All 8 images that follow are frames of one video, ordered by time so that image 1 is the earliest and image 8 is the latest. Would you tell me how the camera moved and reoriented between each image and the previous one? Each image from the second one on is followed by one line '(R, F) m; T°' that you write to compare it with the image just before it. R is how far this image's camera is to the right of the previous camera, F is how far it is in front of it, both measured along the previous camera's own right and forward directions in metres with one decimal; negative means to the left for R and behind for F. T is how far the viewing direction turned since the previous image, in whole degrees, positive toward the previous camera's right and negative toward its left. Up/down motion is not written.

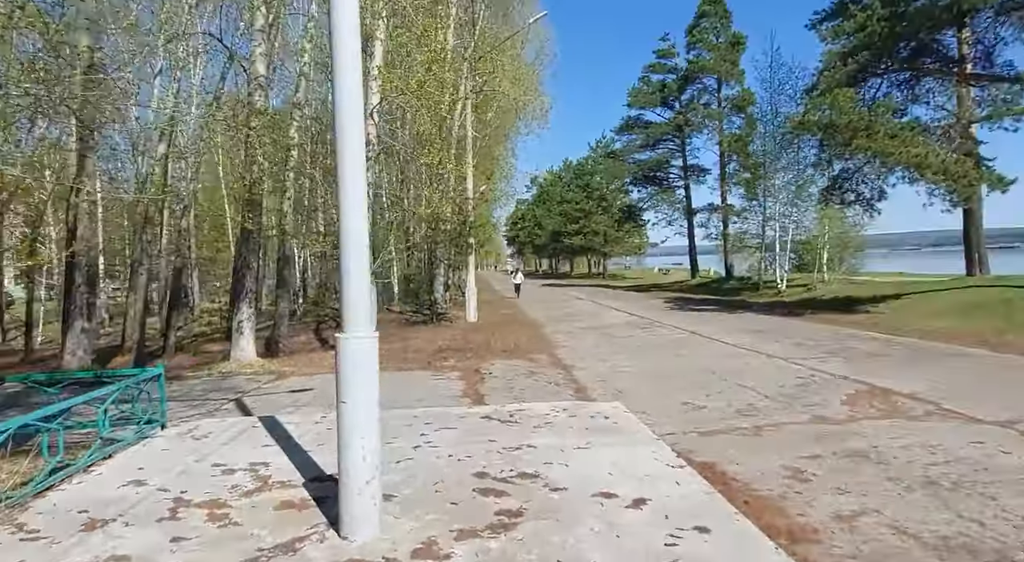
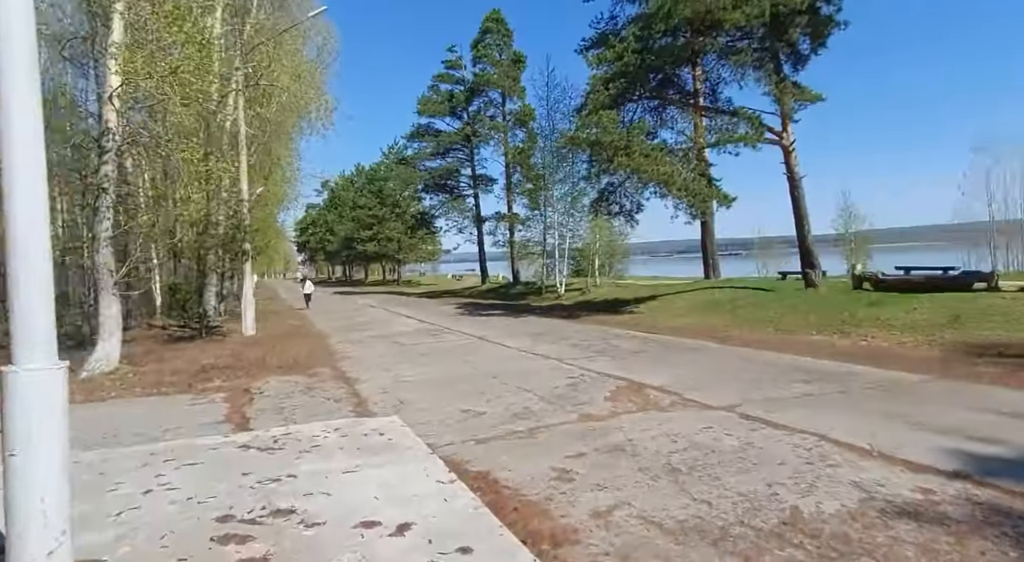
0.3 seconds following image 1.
(+0.2, +0.1) m; +19°
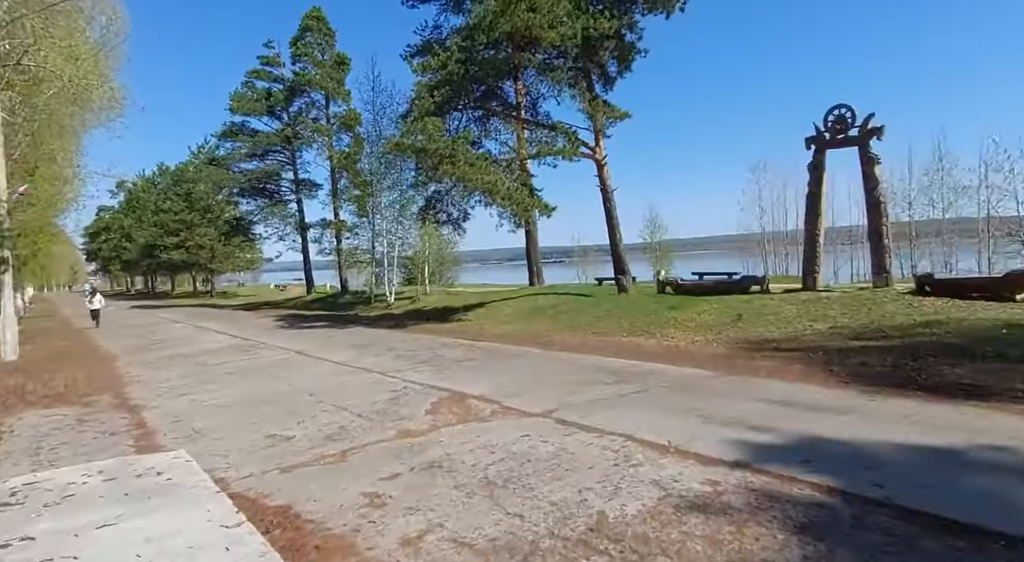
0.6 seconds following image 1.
(+0.1, +0.1) m; +15°
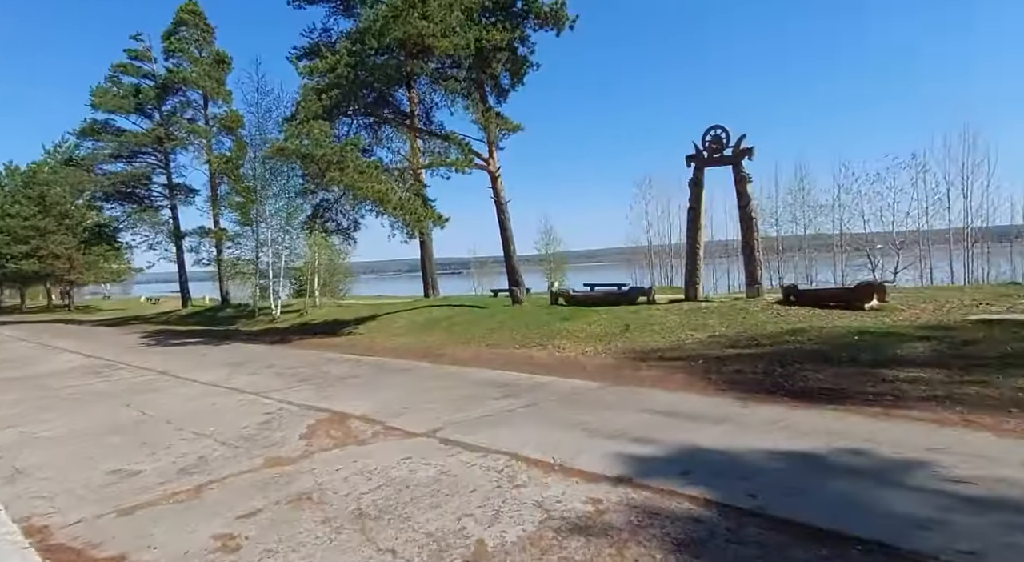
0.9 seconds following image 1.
(+0.1, +0.2) m; +9°
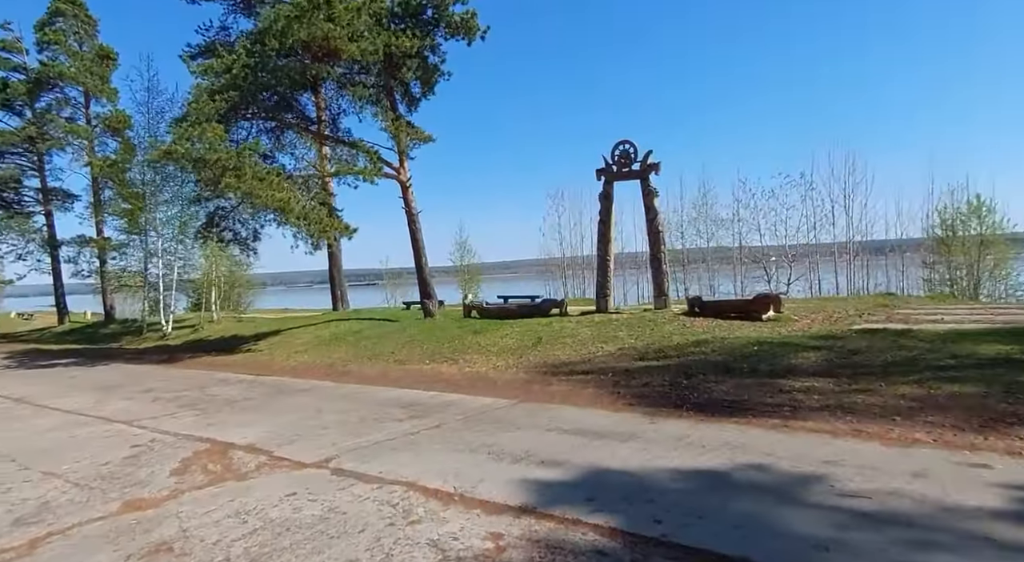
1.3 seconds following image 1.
(+0.1, +0.2) m; +8°
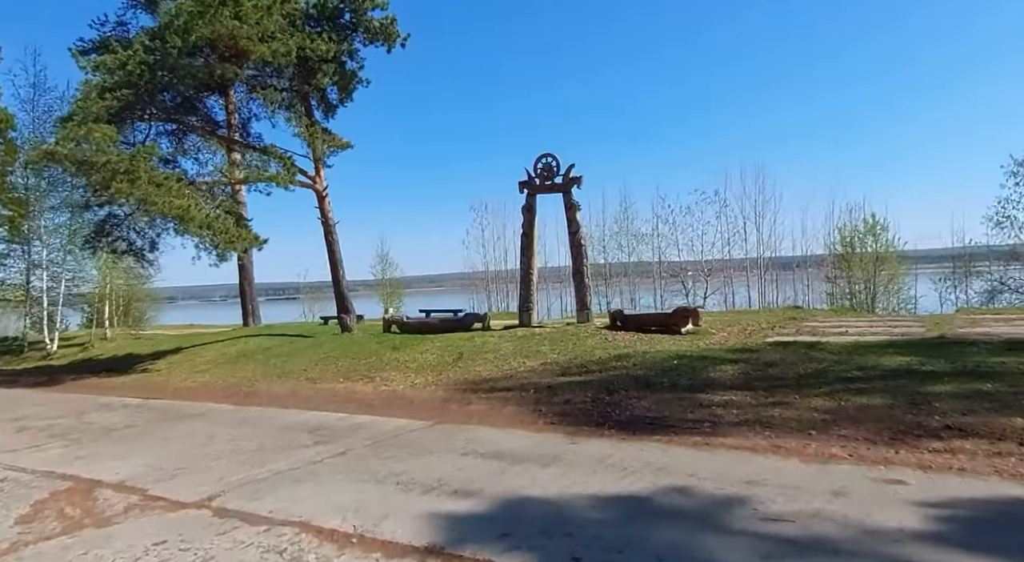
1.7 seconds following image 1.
(+0.1, +0.3) m; +7°
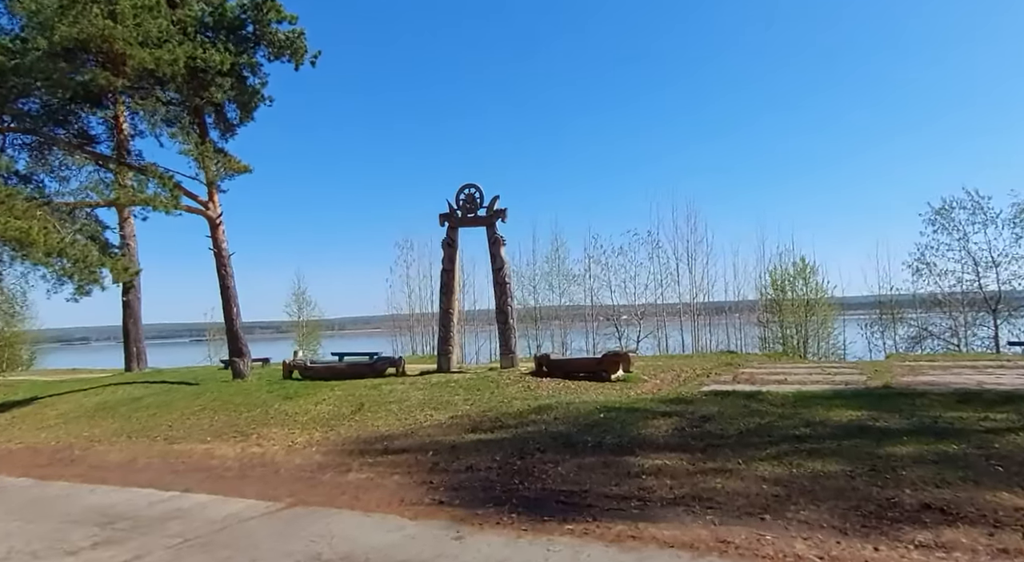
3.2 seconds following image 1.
(+0.4, +1.2) m; +6°
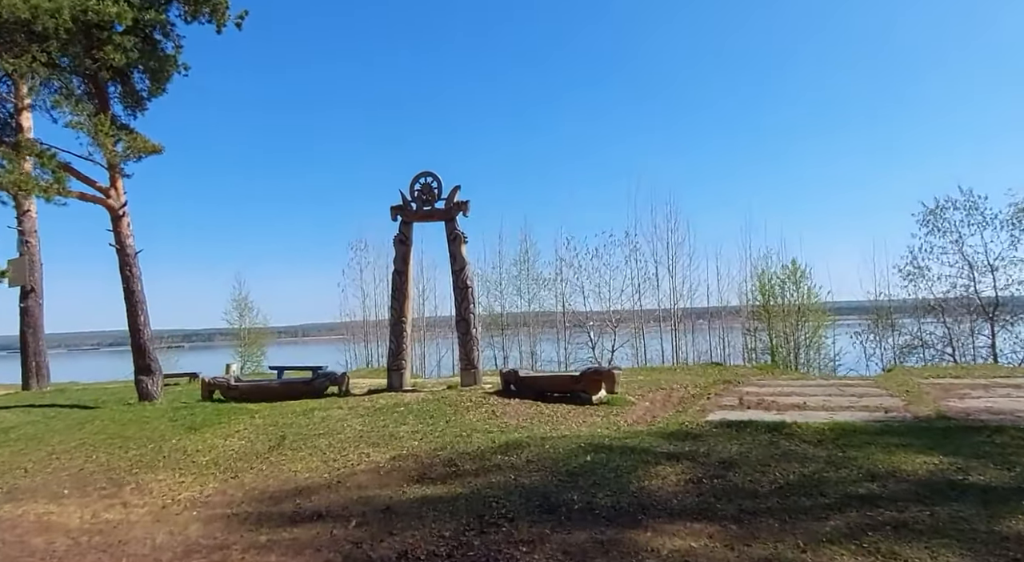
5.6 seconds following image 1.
(+0.1, +1.9) m; +3°
